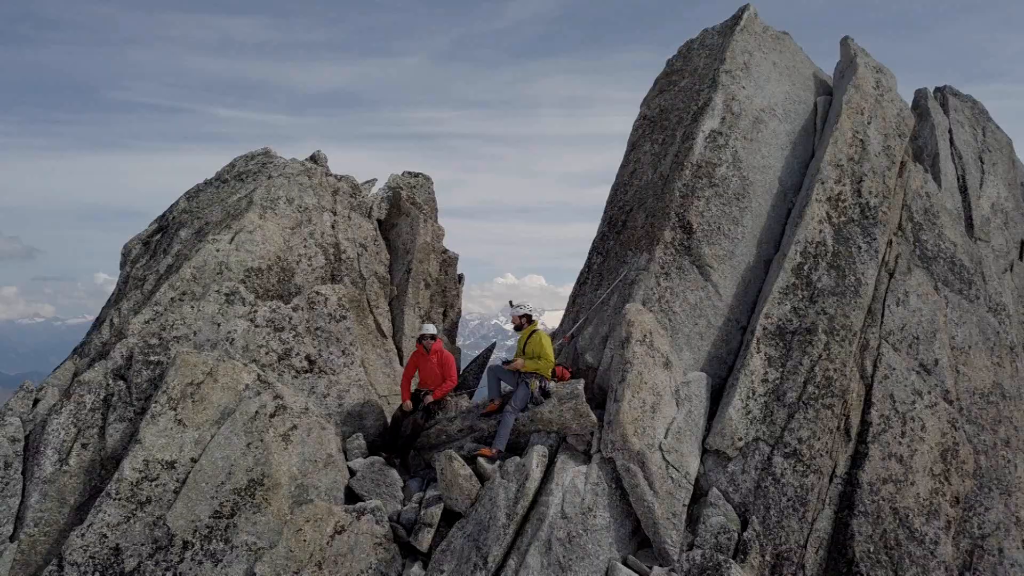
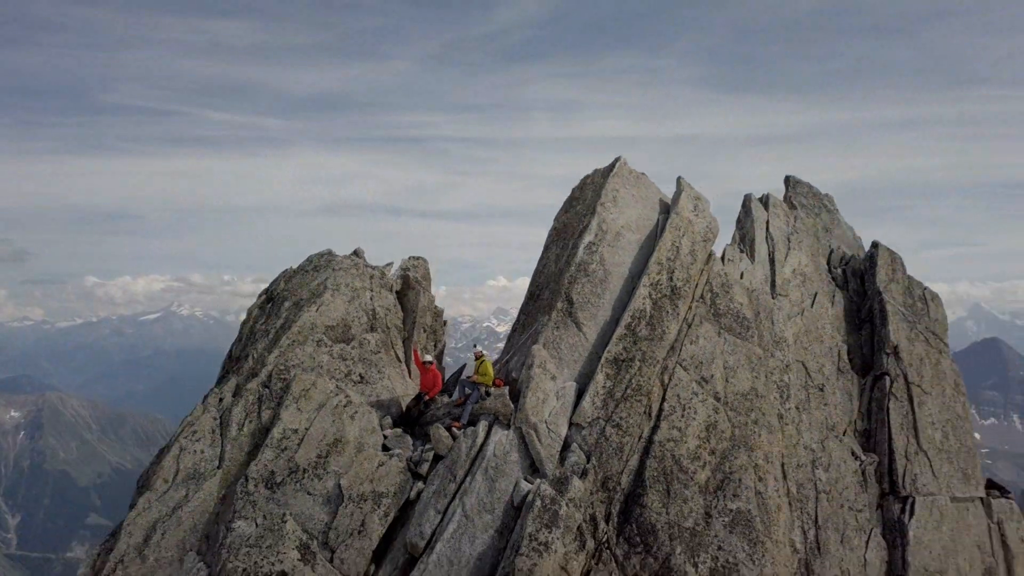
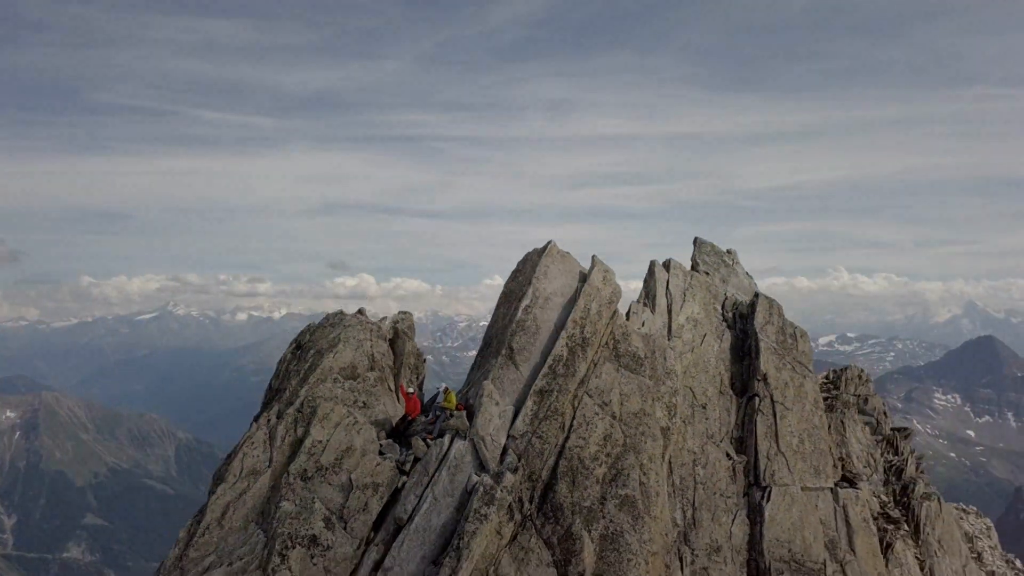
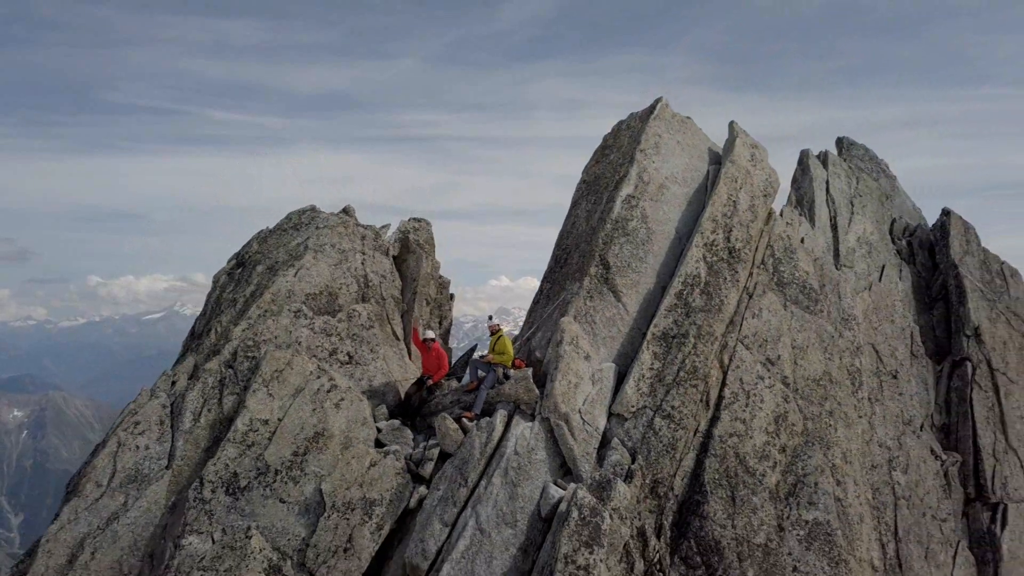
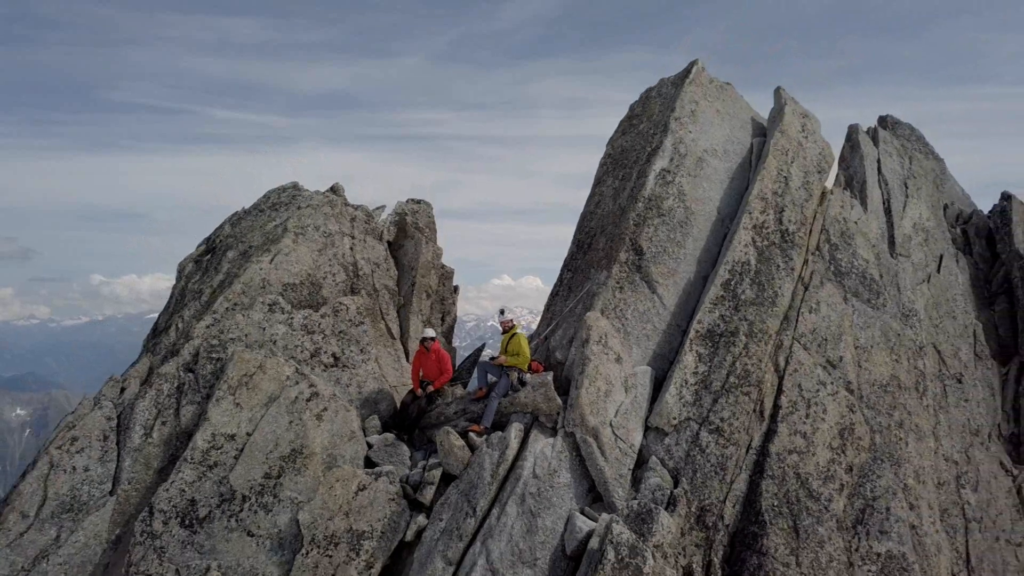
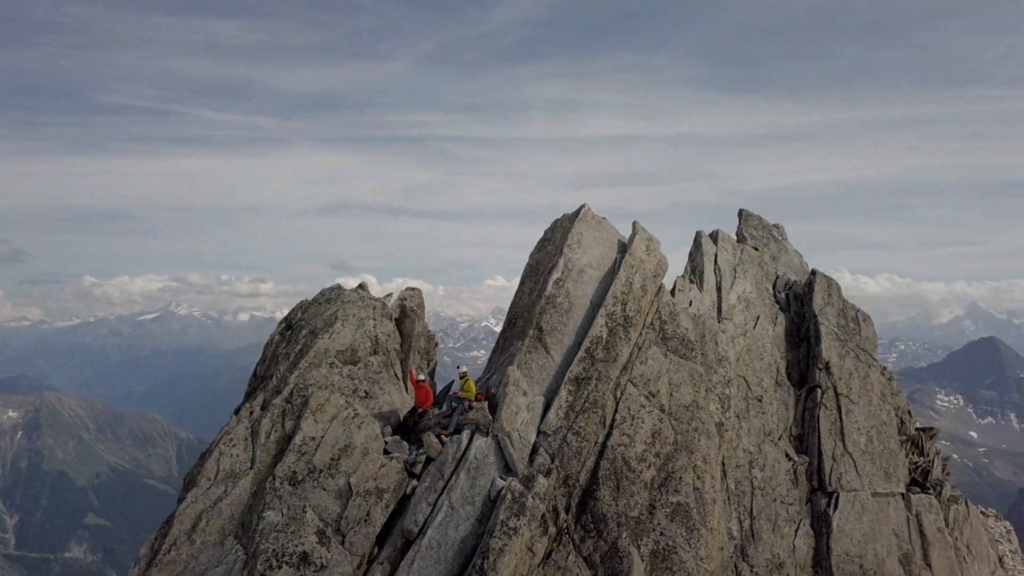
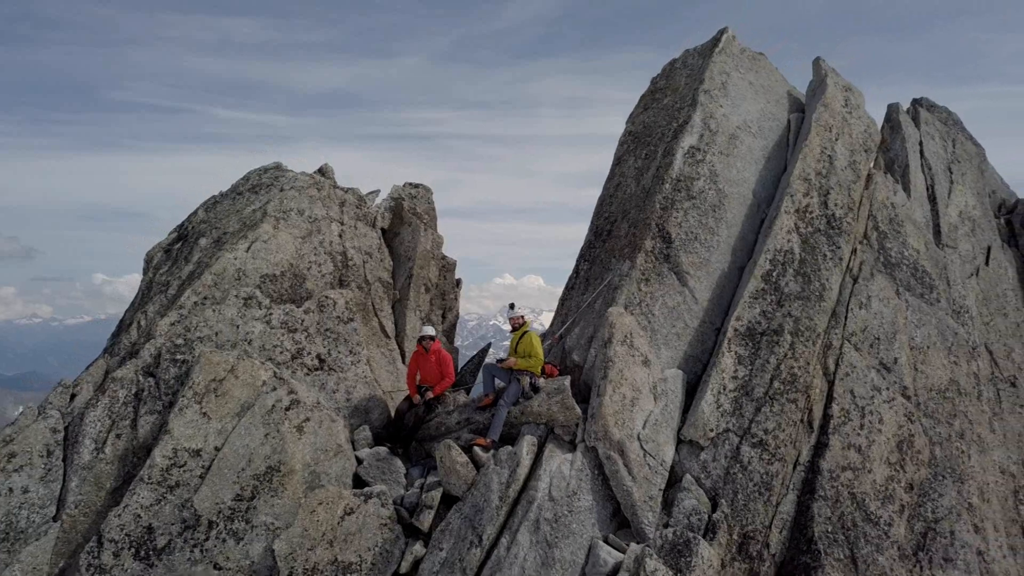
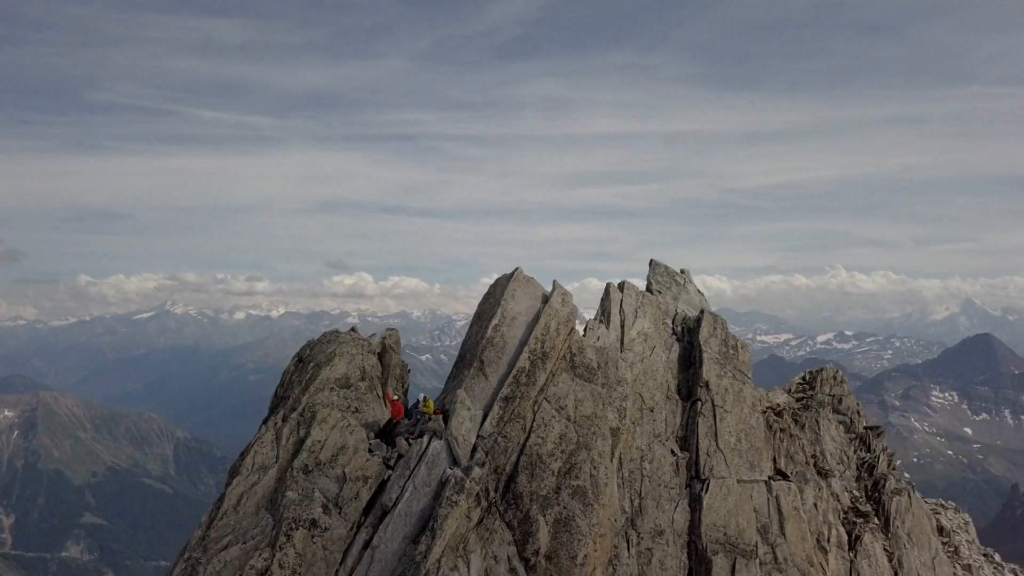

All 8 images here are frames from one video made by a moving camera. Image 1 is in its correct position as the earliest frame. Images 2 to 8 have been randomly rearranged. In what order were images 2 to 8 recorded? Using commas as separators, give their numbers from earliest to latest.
7, 5, 4, 2, 6, 3, 8
